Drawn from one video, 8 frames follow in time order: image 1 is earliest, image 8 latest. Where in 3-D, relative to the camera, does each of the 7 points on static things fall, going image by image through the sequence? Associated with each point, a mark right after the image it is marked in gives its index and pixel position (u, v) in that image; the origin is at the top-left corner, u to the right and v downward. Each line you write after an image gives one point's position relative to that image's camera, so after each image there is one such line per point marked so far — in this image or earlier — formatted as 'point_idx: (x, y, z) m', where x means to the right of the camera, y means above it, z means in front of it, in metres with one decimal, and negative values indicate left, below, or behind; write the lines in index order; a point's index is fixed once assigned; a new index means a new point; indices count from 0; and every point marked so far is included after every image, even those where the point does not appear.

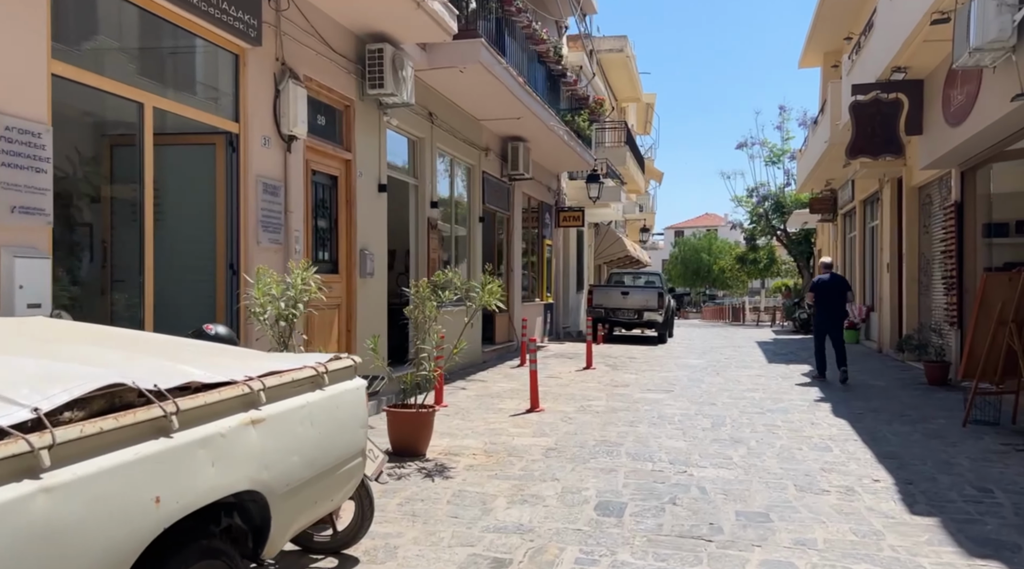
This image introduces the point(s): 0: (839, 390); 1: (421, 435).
0: (+4.3, -1.4, +11.3) m
1: (-0.7, -1.2, +6.8) m
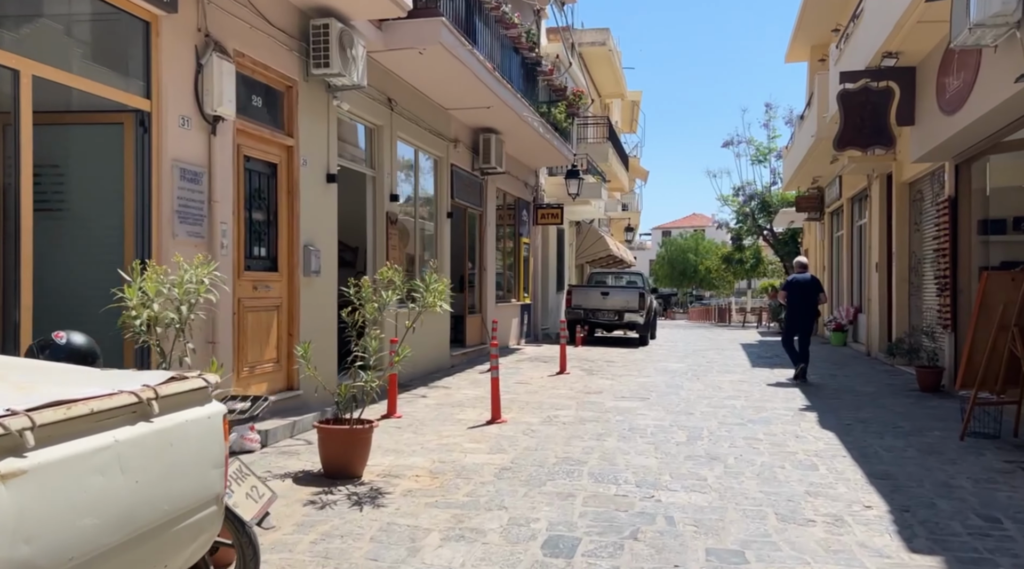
0: (+3.9, -1.4, +10.5) m
1: (-1.1, -1.2, +6.0) m
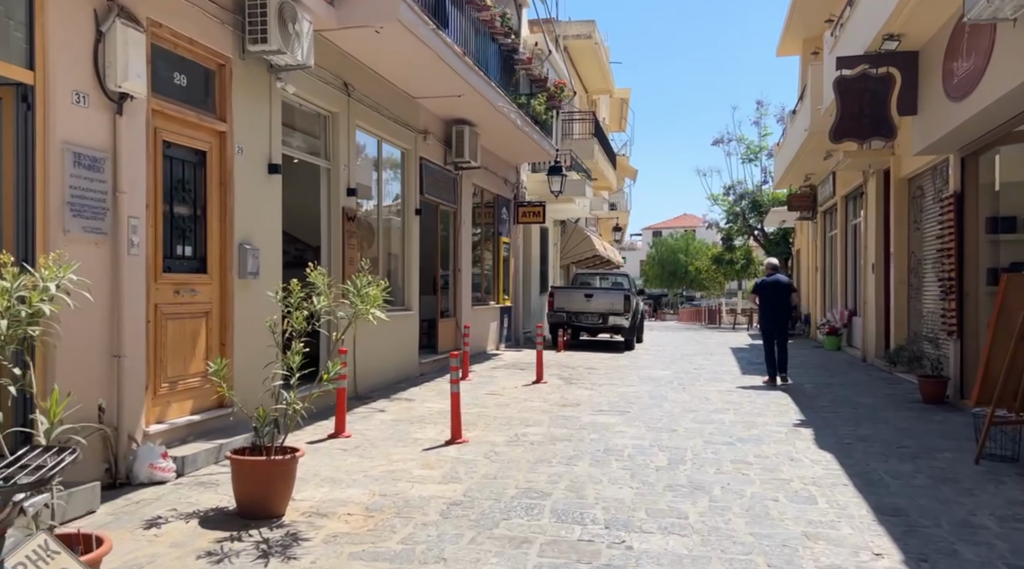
0: (+3.5, -1.4, +9.7) m
1: (-1.4, -1.2, +5.1) m
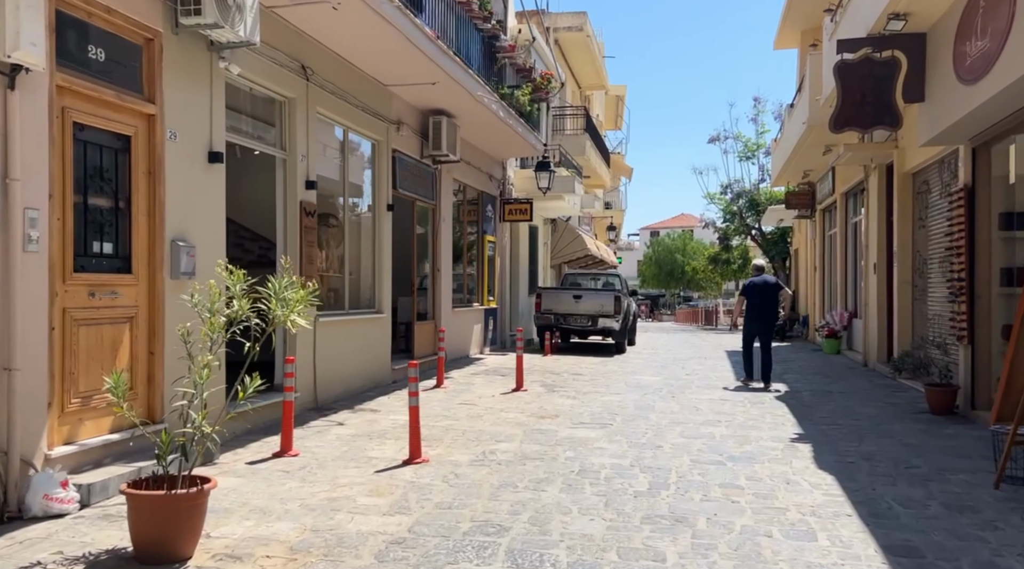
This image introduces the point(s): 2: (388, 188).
0: (+3.2, -1.5, +8.9) m
1: (-1.7, -1.2, +4.3) m
2: (-1.7, +1.3, +11.5) m
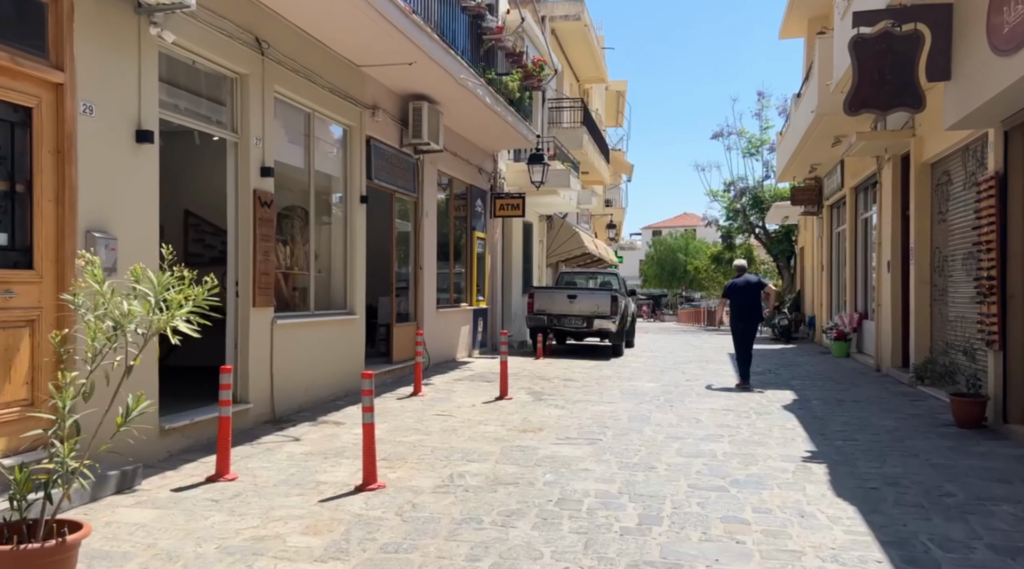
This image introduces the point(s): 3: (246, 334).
0: (+3.0, -1.4, +8.0) m
1: (-1.9, -1.2, +3.4) m
2: (-1.9, +1.3, +10.5) m
3: (-2.5, -0.5, +7.9) m
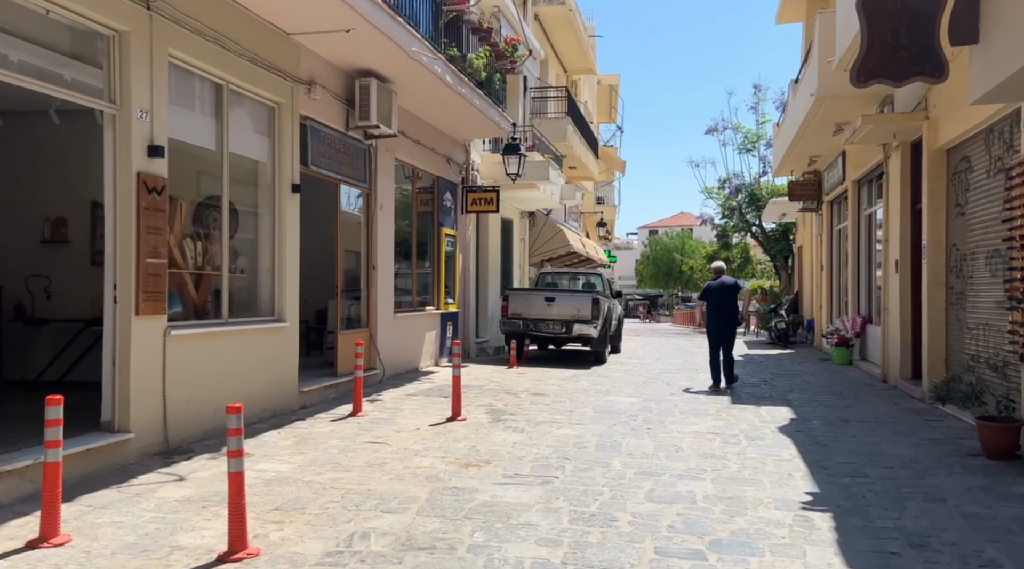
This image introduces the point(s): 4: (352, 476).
0: (+2.6, -1.5, +6.6) m
1: (-2.4, -1.3, +2.0) m
2: (-2.4, +1.3, +9.2) m
3: (-2.9, -0.5, +6.5) m
4: (-1.2, -1.4, +6.3) m
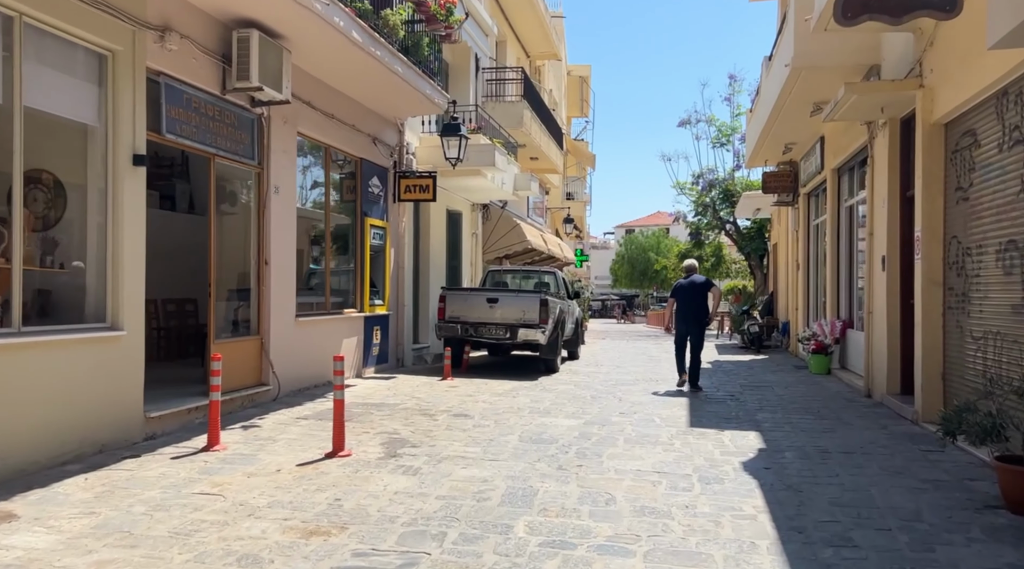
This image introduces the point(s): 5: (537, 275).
0: (+1.8, -1.5, +4.8) m
1: (-3.1, -1.3, +0.1) m
2: (-3.2, +1.3, +7.3) m
3: (-3.7, -0.5, +4.6) m
4: (-2.0, -1.4, +4.5) m
5: (+0.5, +0.2, +17.2) m
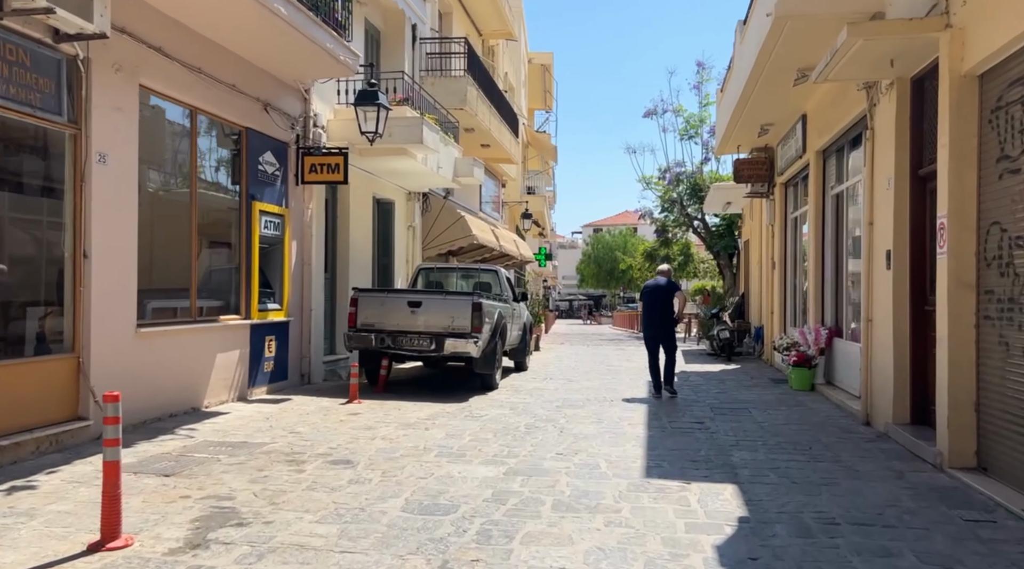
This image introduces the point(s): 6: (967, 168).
0: (+1.1, -1.5, +2.6) m
1: (-3.6, -1.3, -2.3) m
2: (-3.9, +1.3, +4.8) m
3: (-4.4, -0.5, +2.1) m
4: (-2.6, -1.4, +2.1) m
5: (-0.6, +0.2, +14.9) m
6: (+3.6, +0.9, +6.7) m
